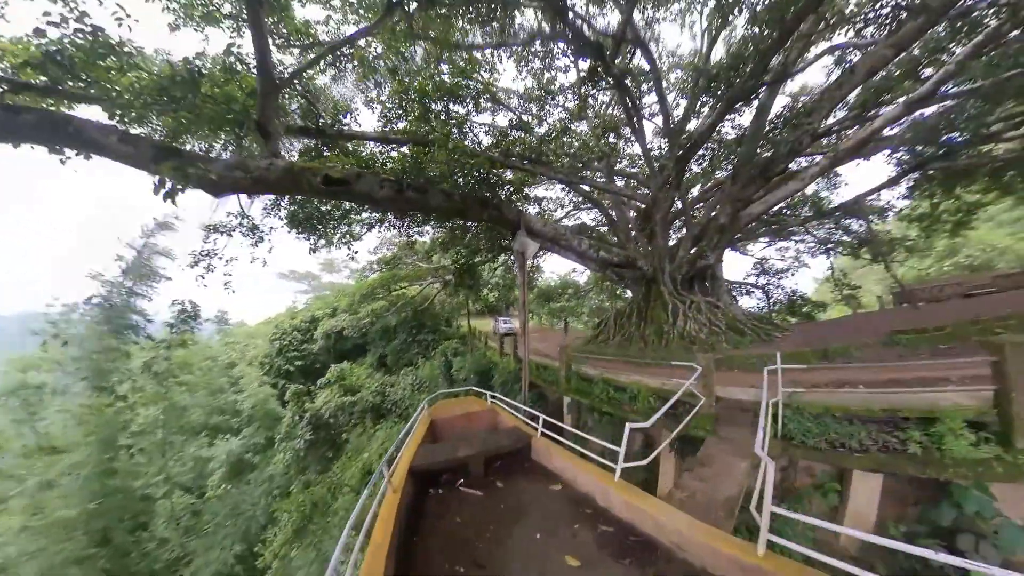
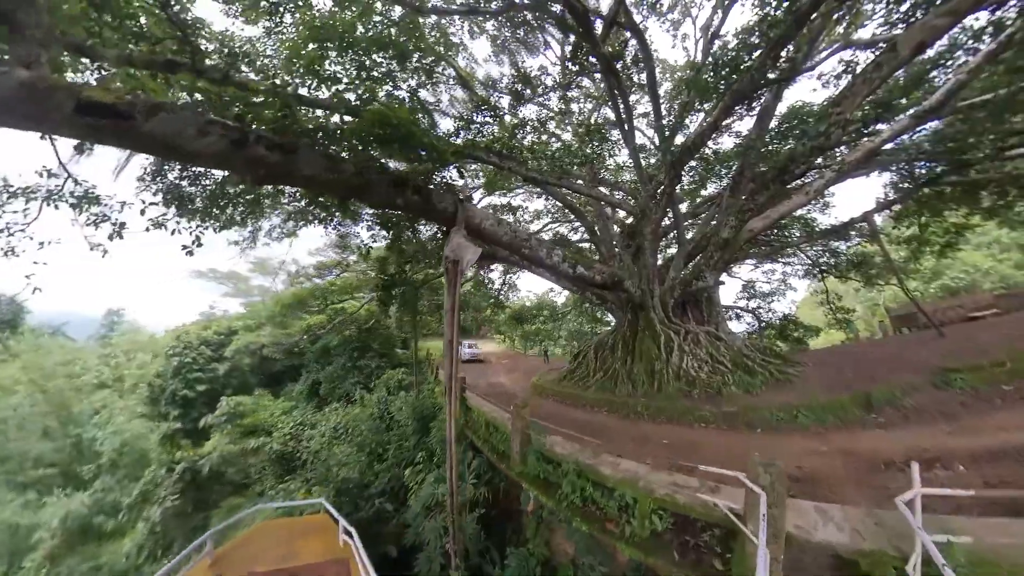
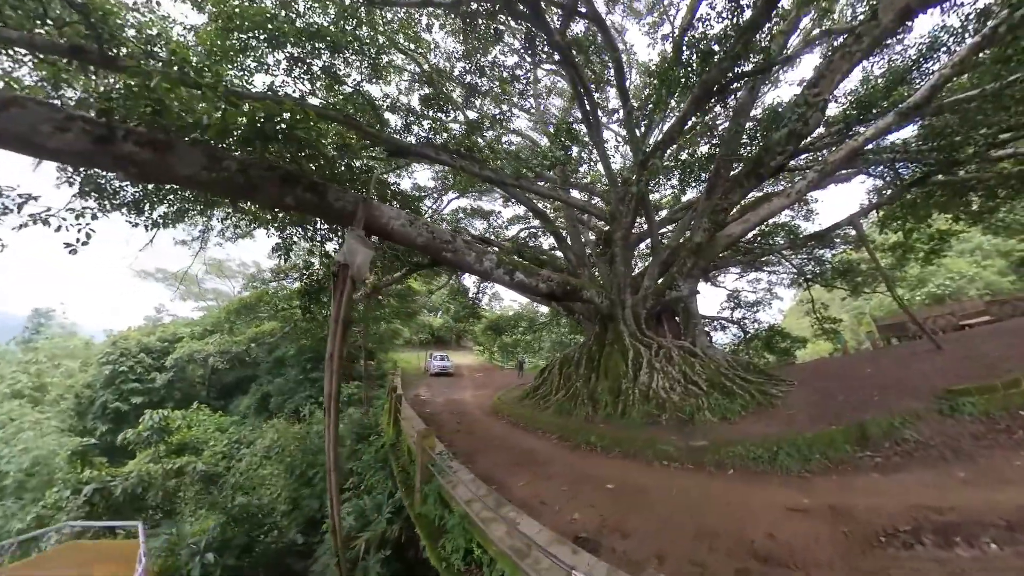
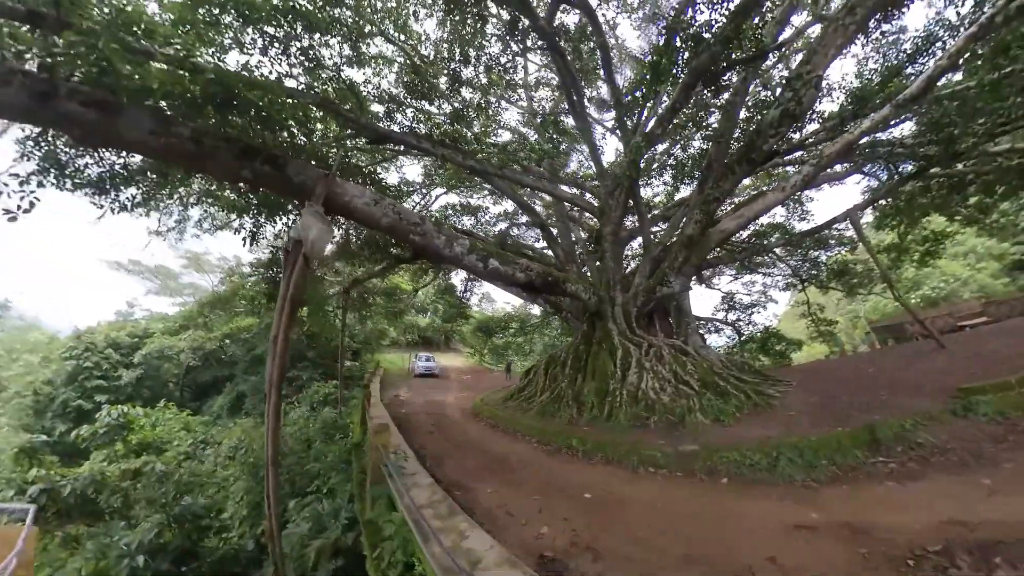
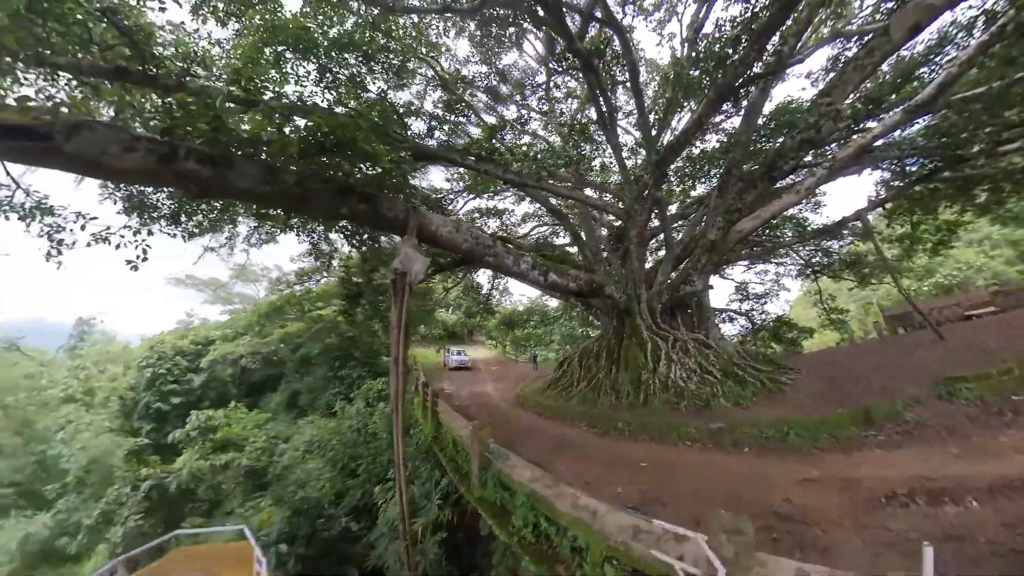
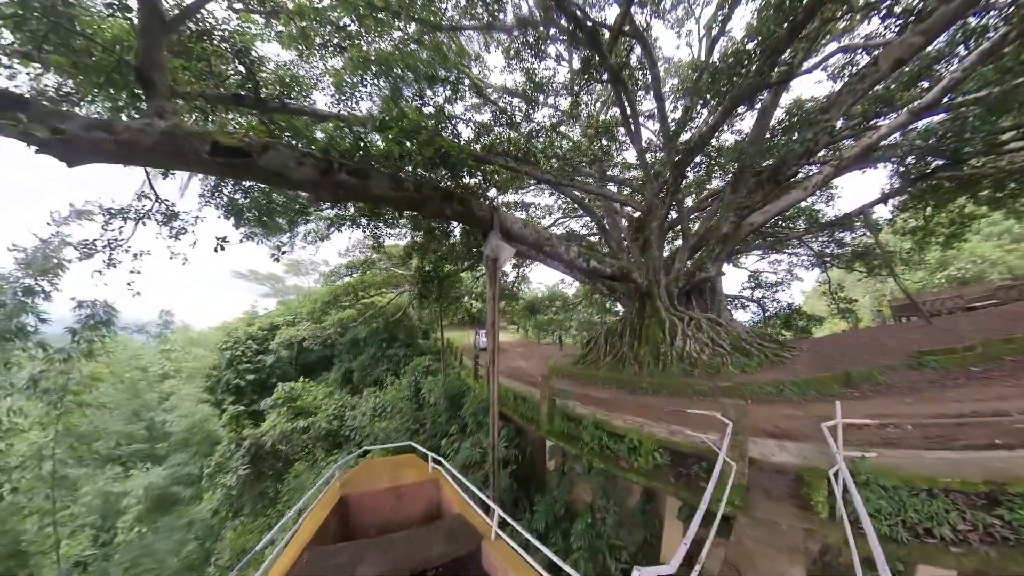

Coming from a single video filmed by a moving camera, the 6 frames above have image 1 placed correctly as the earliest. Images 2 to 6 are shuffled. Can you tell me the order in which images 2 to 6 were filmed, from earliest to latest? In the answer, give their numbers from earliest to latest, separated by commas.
6, 2, 5, 3, 4
